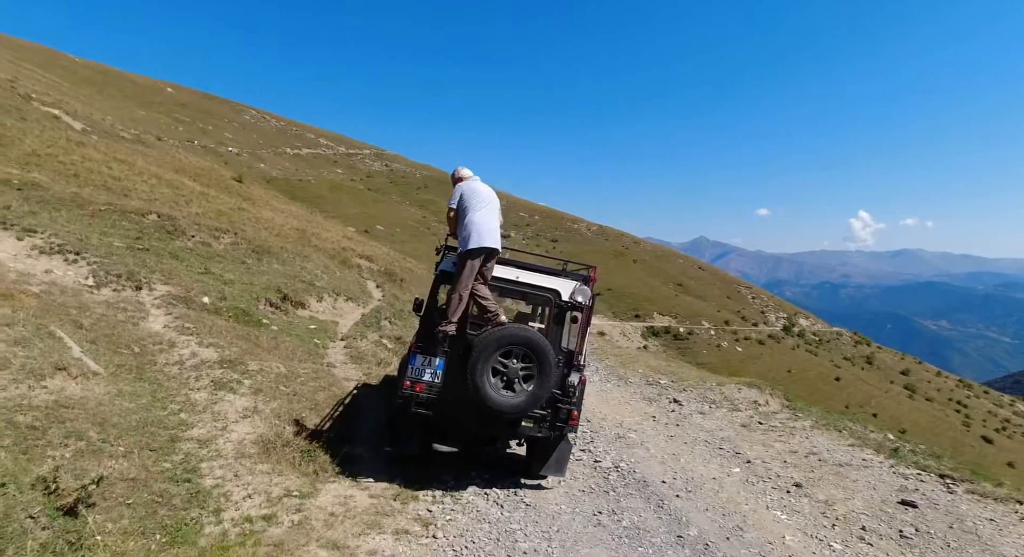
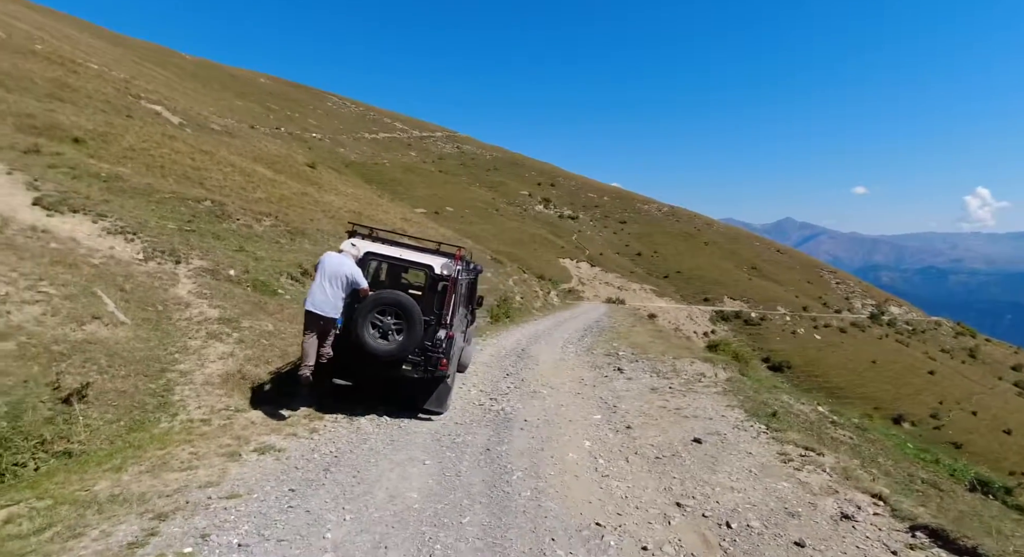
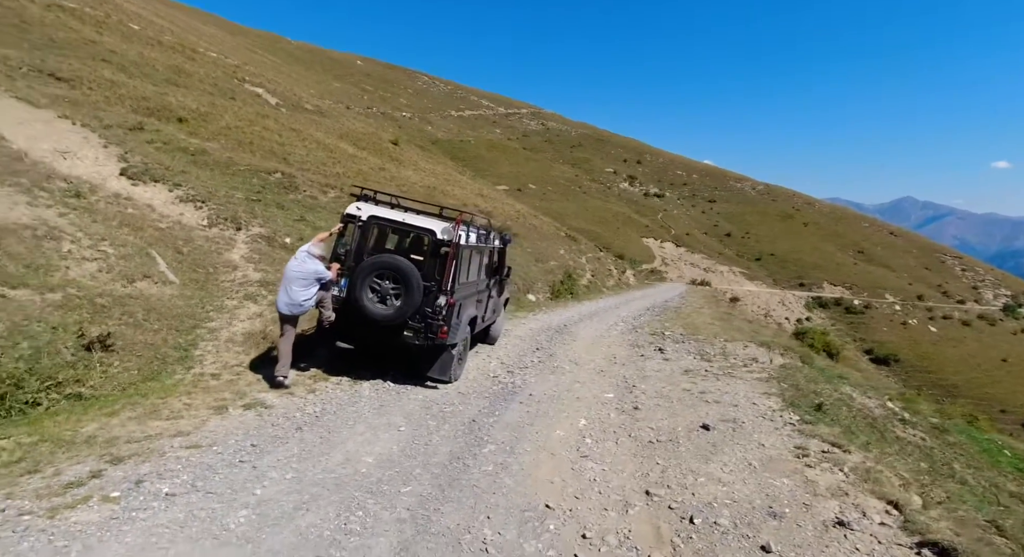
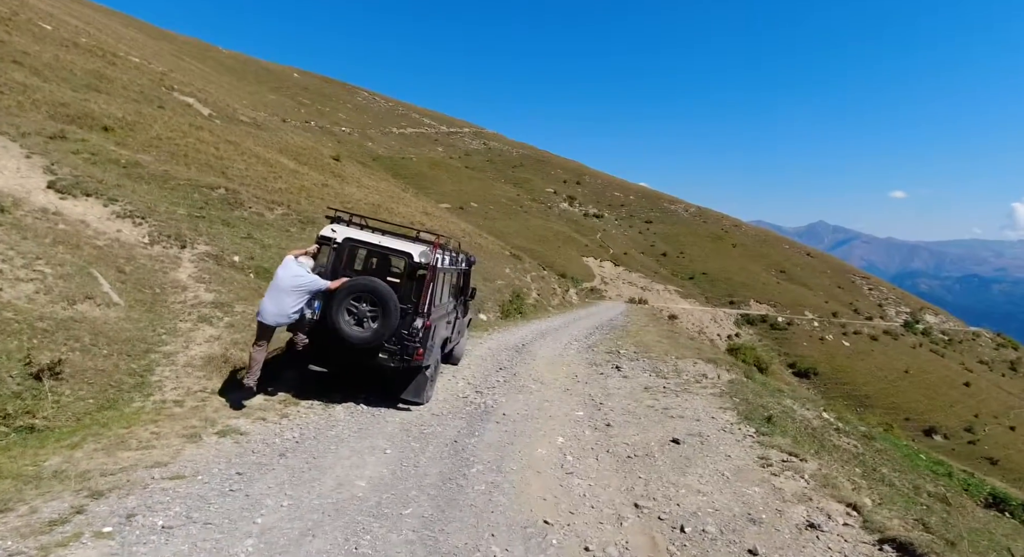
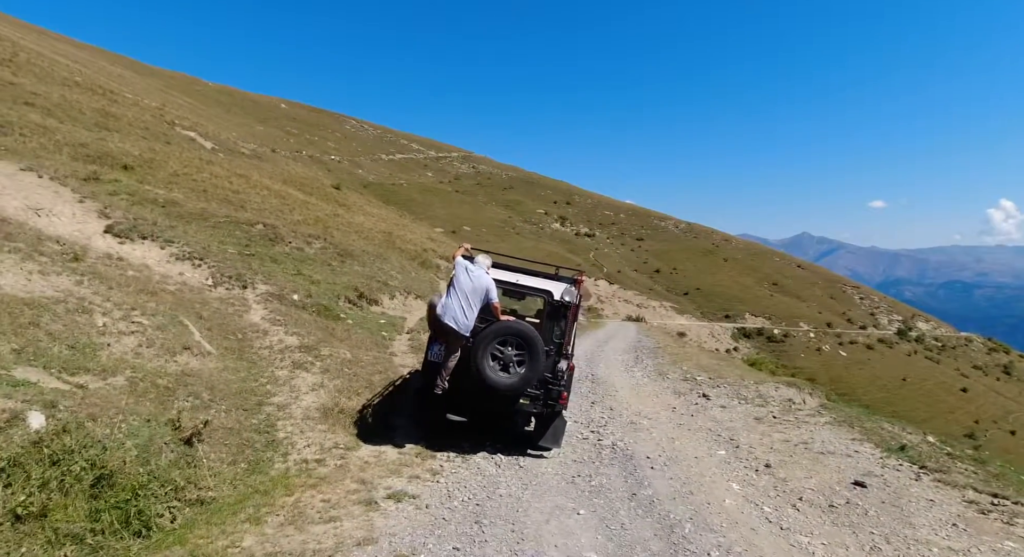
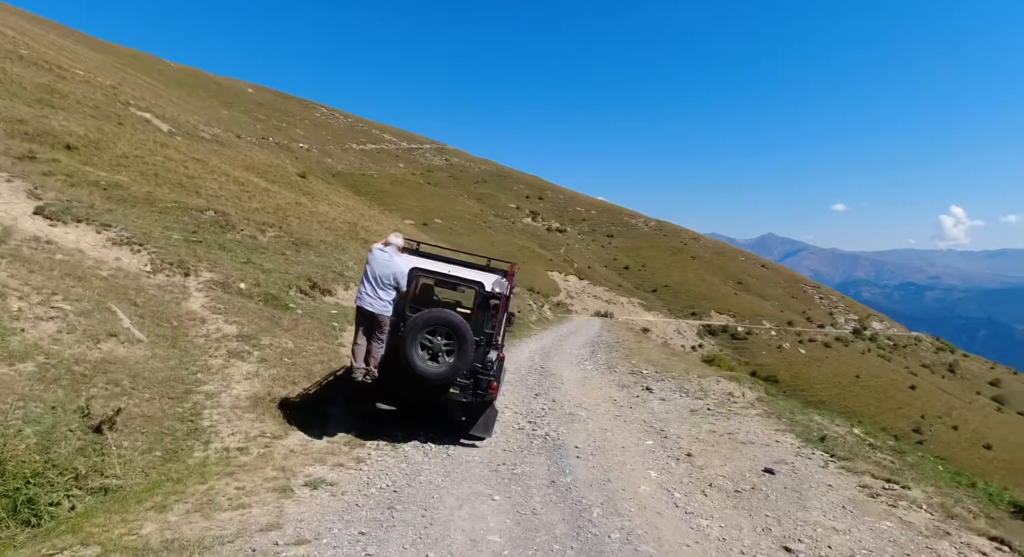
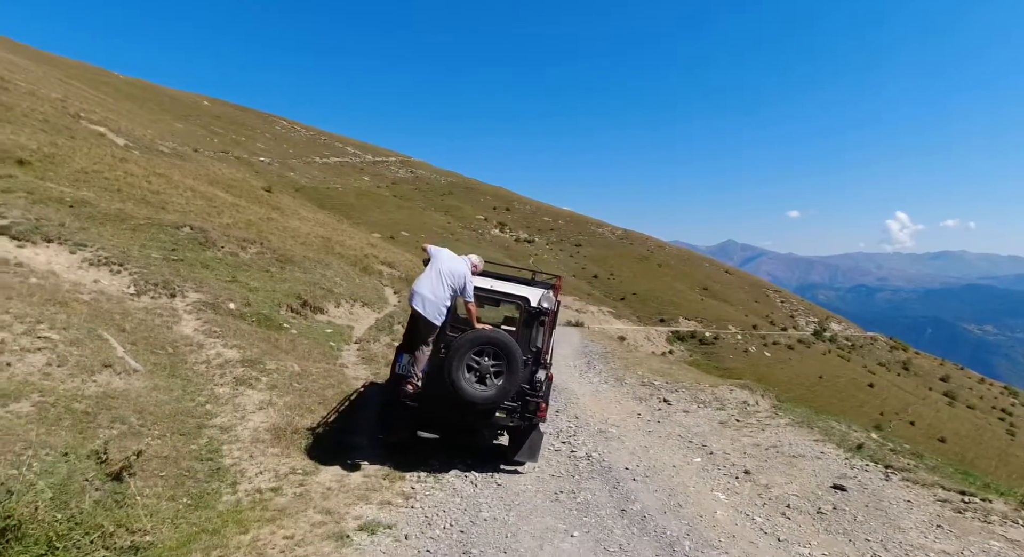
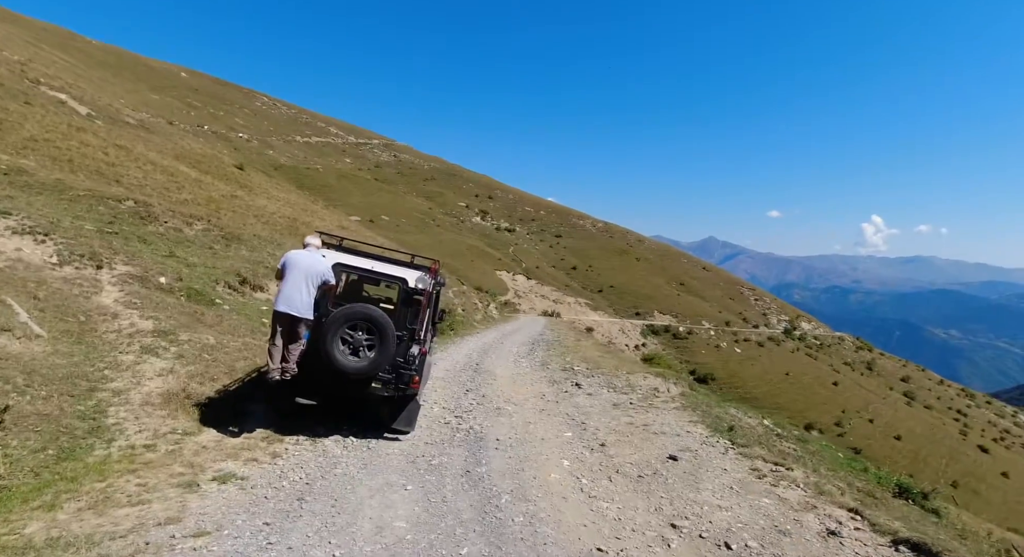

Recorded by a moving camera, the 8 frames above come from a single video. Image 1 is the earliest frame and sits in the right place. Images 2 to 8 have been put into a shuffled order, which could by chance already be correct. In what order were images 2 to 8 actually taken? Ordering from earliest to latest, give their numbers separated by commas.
7, 5, 6, 8, 2, 4, 3
